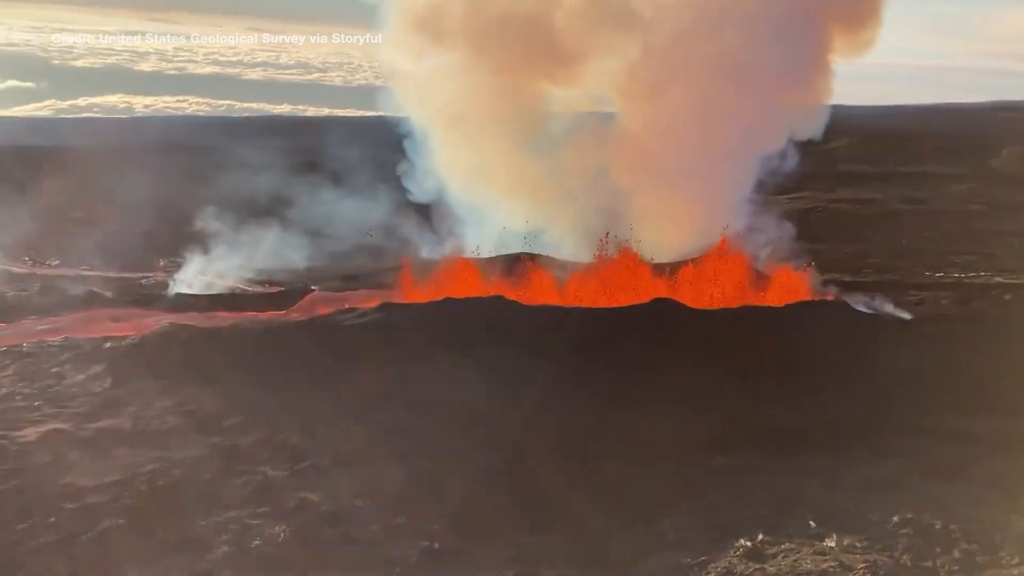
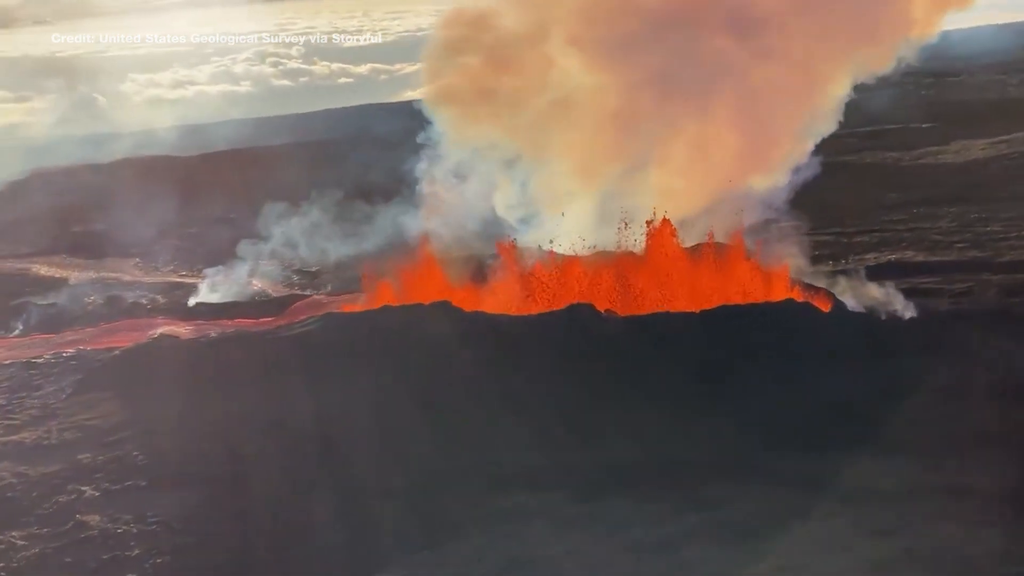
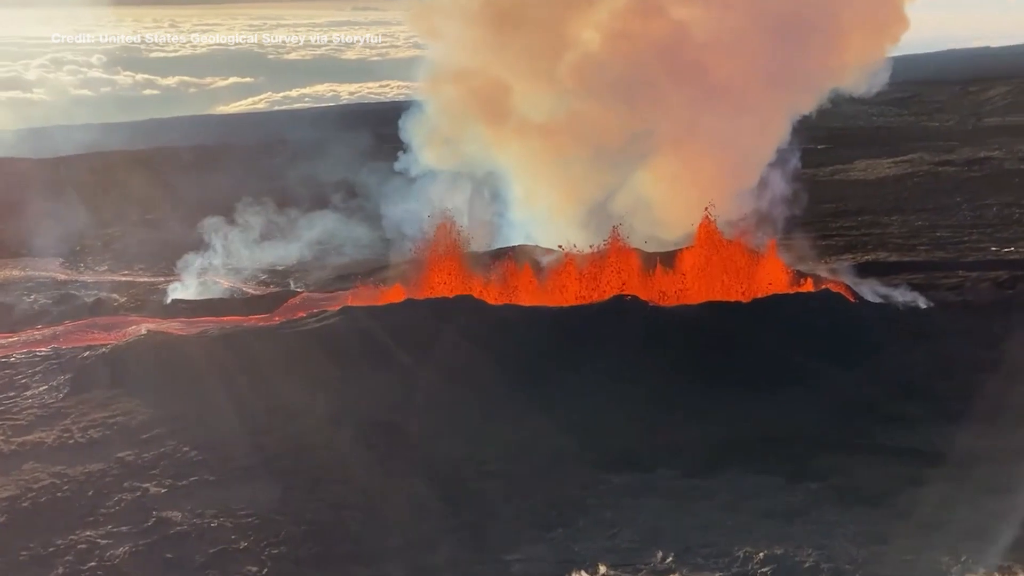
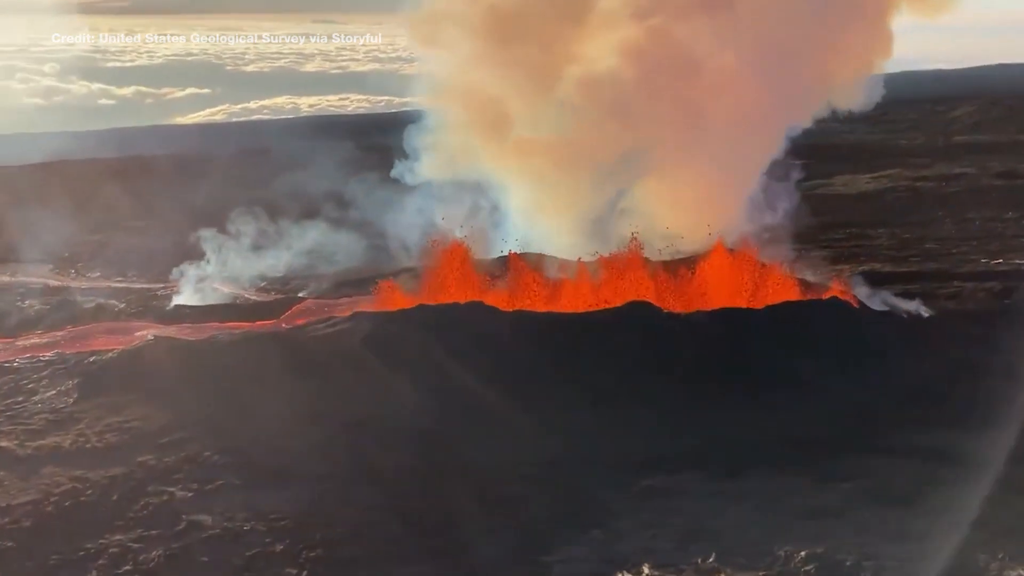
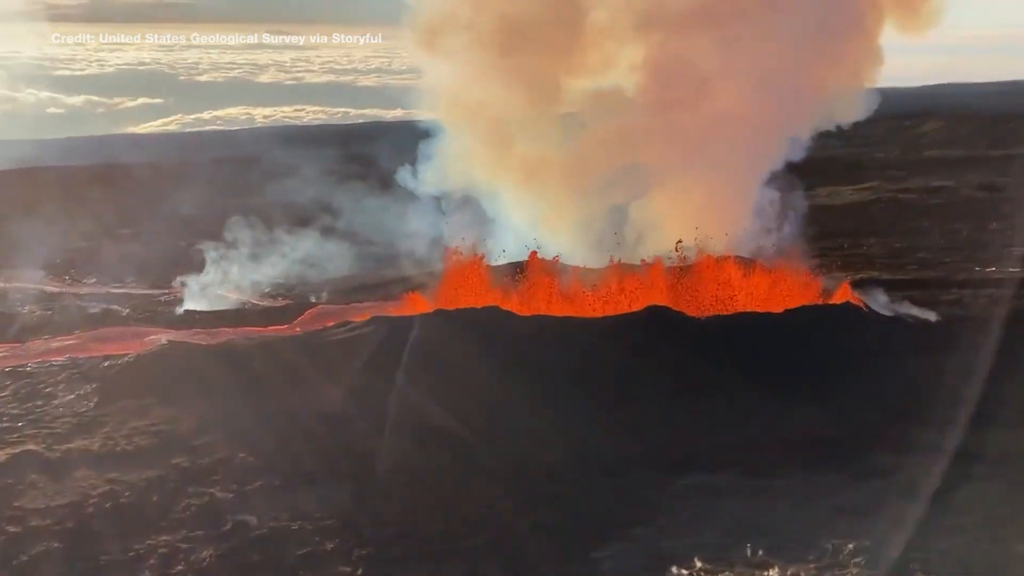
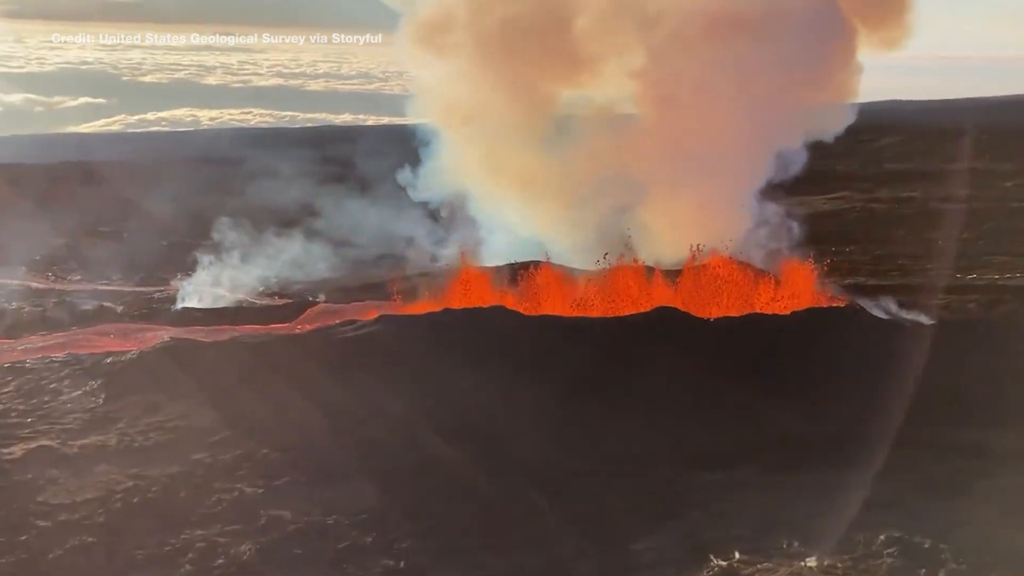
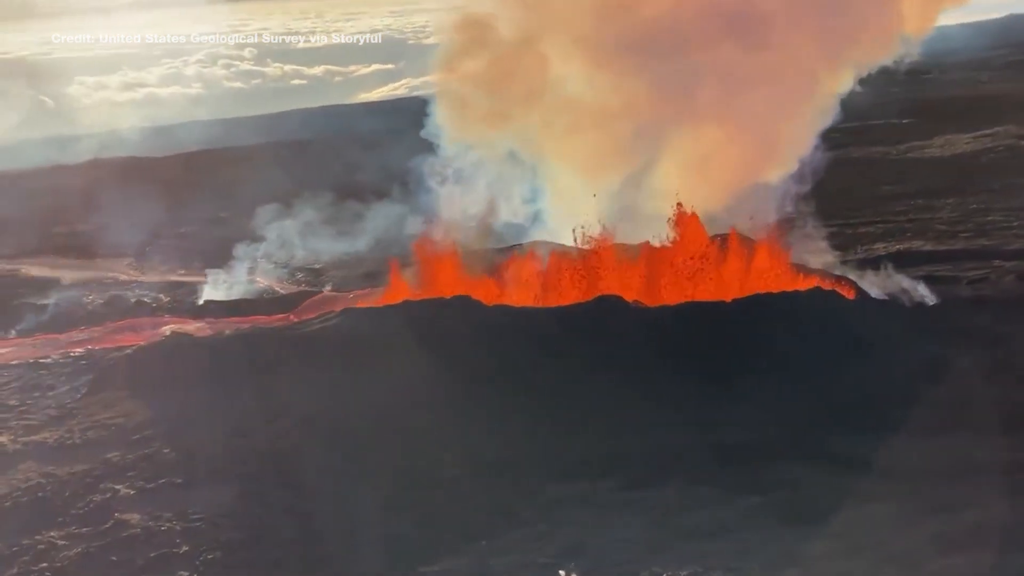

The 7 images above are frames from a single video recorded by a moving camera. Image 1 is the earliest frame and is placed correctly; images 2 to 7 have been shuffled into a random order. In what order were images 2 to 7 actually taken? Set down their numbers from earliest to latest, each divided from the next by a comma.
6, 5, 4, 3, 7, 2
